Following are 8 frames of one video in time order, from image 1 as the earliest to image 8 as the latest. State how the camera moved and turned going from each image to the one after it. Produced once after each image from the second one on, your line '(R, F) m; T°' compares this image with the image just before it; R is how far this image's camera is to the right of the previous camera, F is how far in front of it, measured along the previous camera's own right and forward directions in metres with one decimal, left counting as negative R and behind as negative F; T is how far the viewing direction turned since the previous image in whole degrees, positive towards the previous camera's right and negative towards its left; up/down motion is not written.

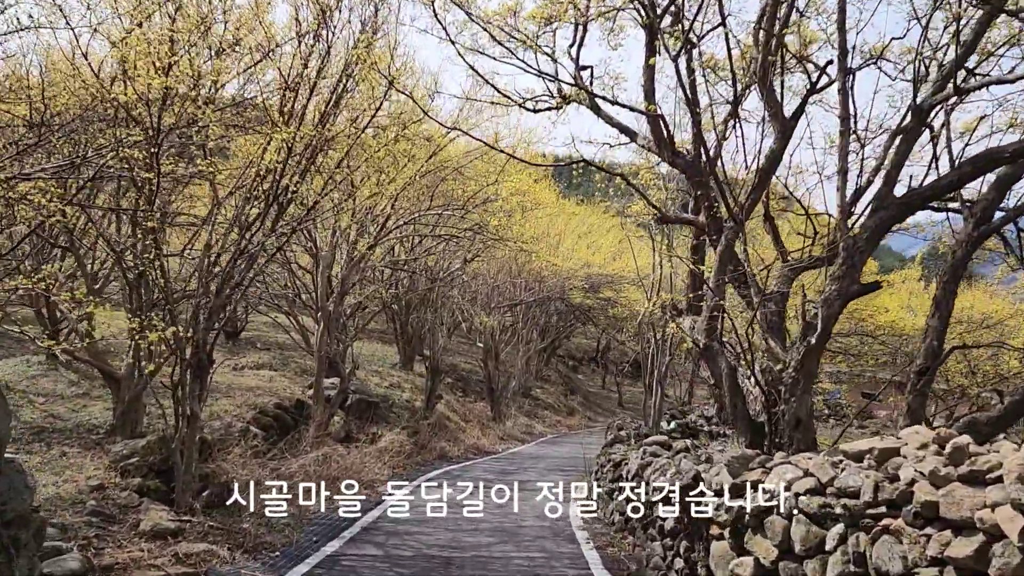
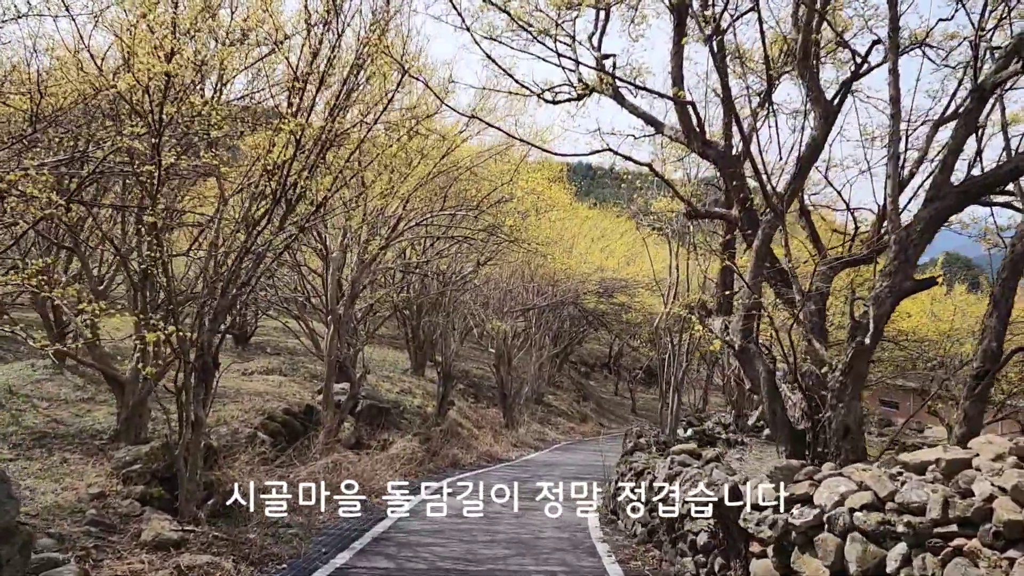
(-0.1, +0.3) m; -1°
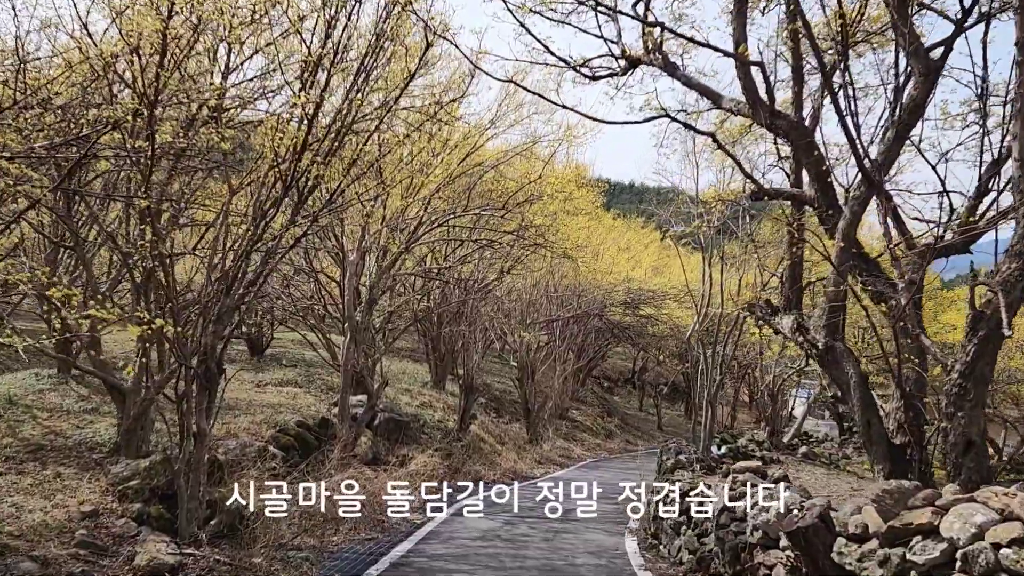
(-0.1, +0.7) m; -1°
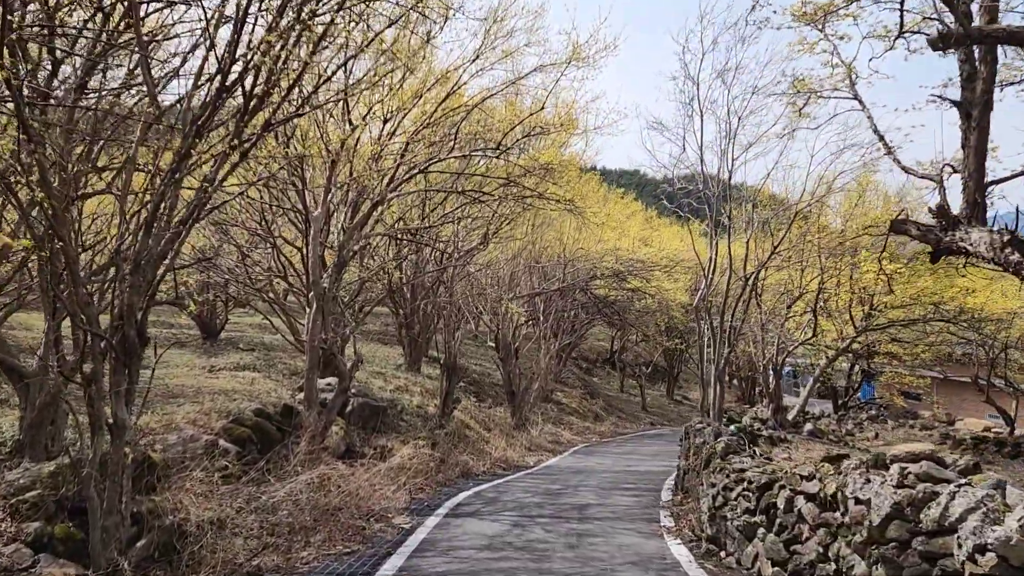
(-0.4, +1.8) m; +3°
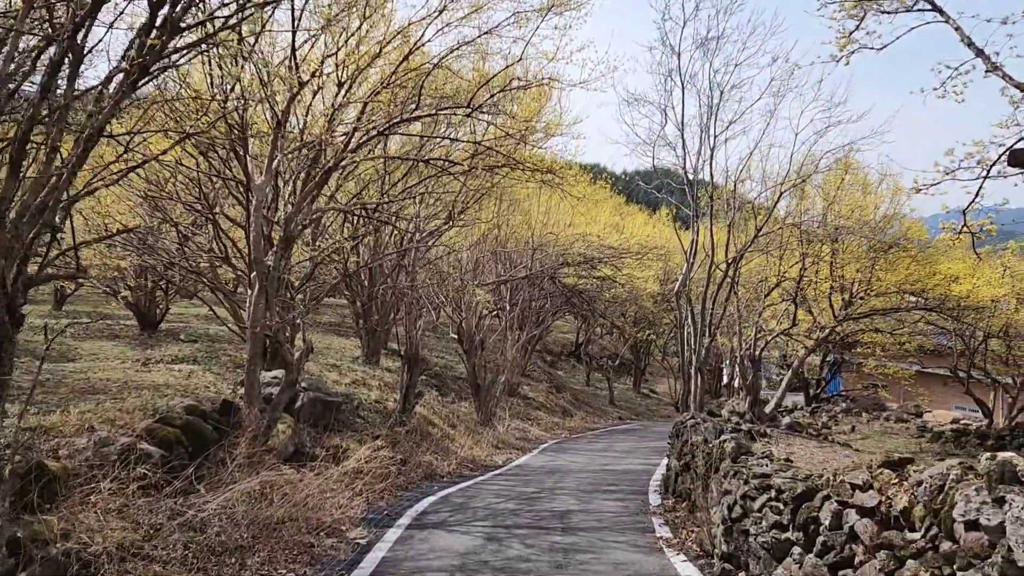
(-0.1, +1.1) m; +3°
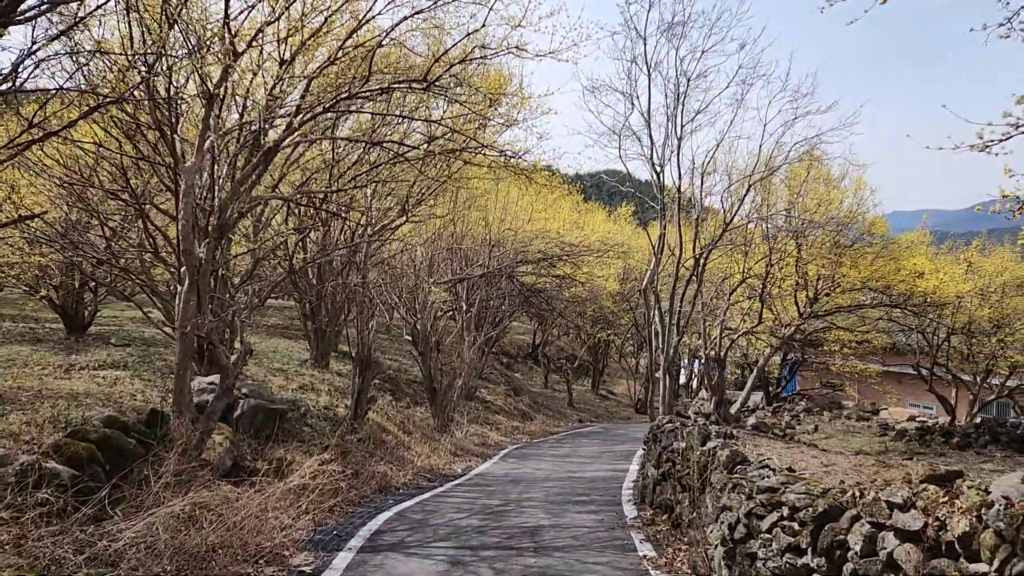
(-0.1, +0.8) m; +3°
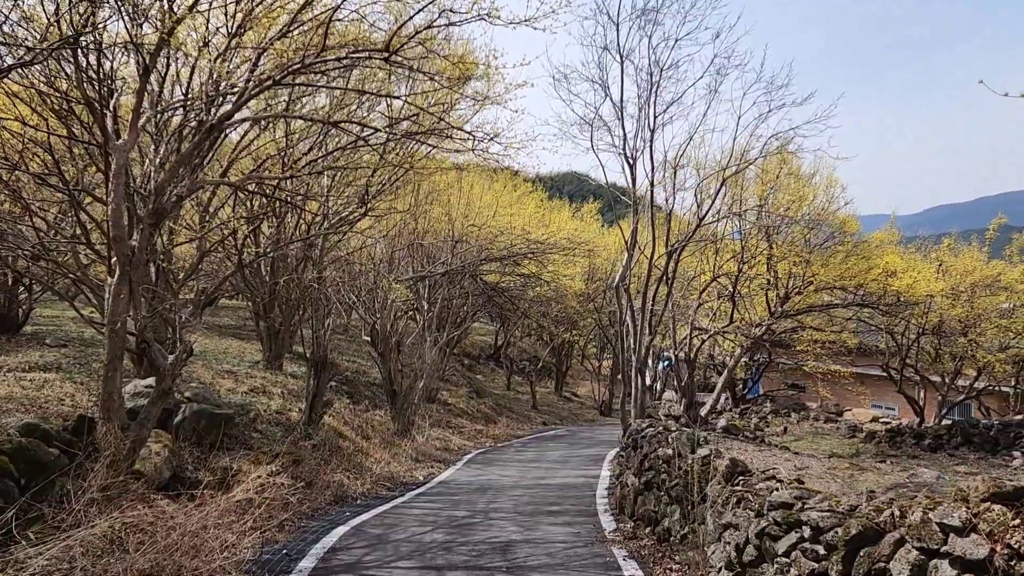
(-0.1, +0.6) m; +3°
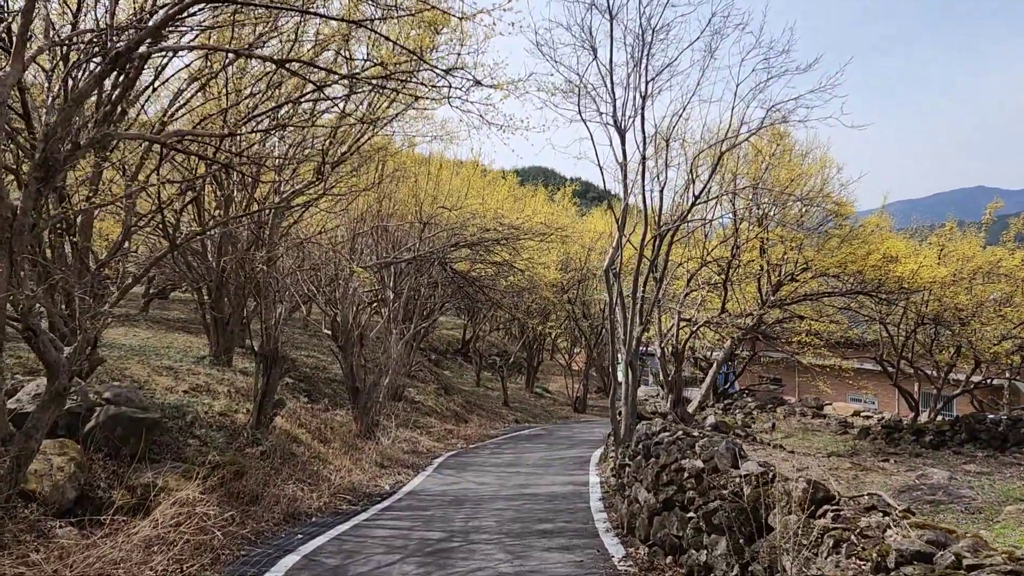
(-0.2, +1.3) m; +2°
